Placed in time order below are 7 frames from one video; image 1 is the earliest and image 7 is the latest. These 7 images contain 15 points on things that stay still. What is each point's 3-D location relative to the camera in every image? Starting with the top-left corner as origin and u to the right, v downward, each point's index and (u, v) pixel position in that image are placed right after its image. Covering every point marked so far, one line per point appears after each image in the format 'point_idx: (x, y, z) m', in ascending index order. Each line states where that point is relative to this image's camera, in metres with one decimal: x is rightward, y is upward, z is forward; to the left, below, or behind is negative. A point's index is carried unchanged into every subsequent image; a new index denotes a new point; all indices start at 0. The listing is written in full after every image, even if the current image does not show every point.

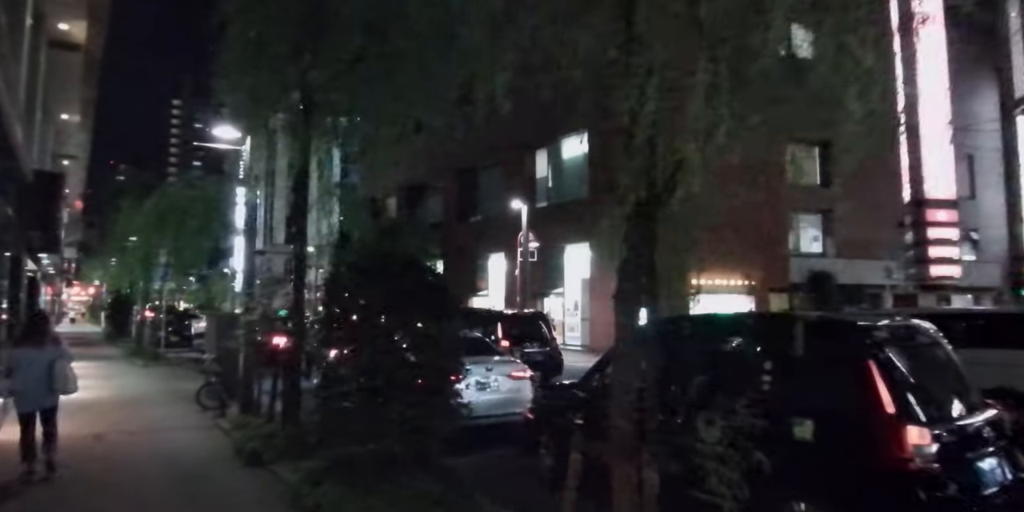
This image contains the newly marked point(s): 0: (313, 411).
0: (-2.4, -1.9, +8.8) m
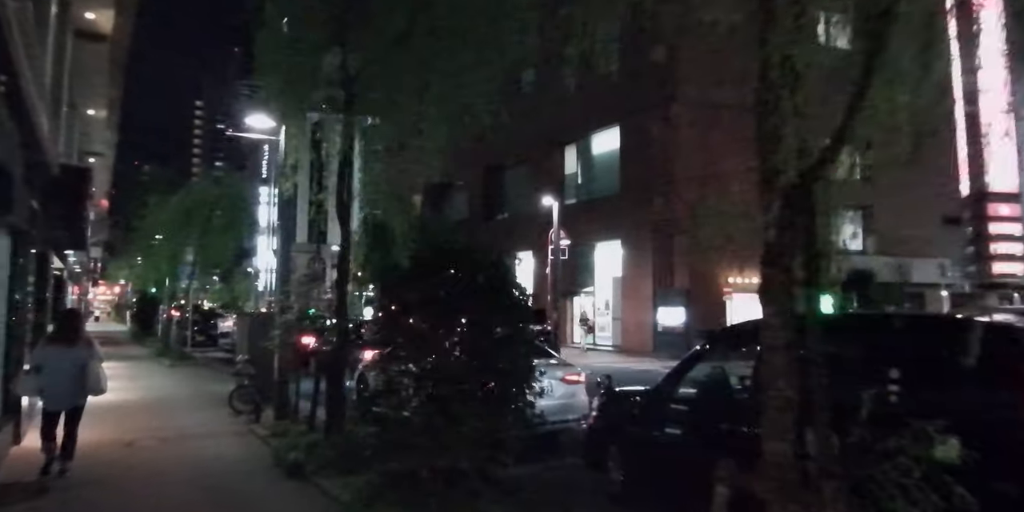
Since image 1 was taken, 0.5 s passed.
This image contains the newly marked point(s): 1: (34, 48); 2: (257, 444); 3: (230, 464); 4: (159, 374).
0: (-1.7, -1.8, +8.1) m
1: (-7.6, +3.3, +11.6) m
2: (-3.5, -2.6, +10.0) m
3: (-3.5, -2.6, +9.1) m
4: (-9.3, -3.1, +19.3) m
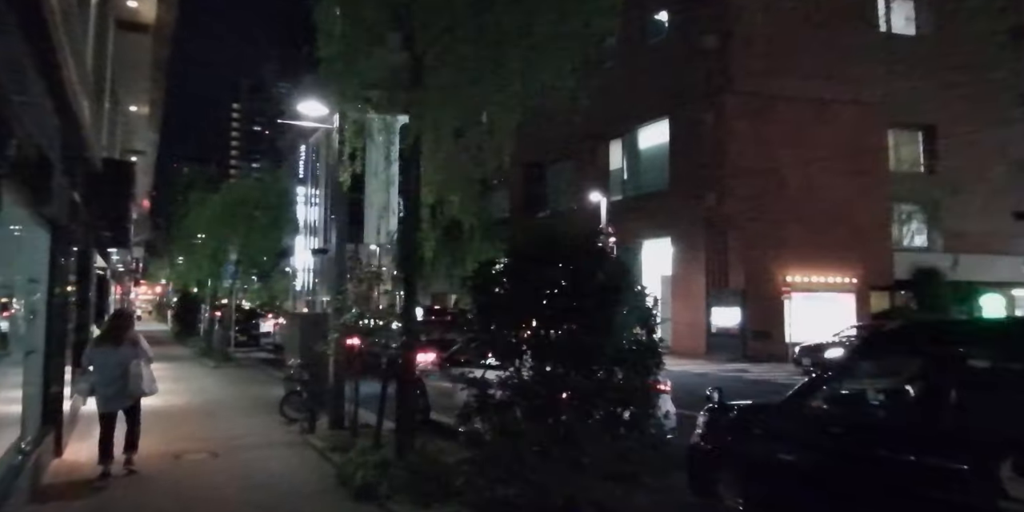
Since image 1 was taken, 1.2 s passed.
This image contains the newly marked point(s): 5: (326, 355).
0: (-0.8, -1.8, +7.2) m
1: (-6.5, +3.3, +10.9) m
2: (-2.5, -2.5, +9.2) m
3: (-2.5, -2.5, +8.2) m
4: (-7.9, -3.0, +18.7) m
5: (-2.8, -1.5, +11.0) m
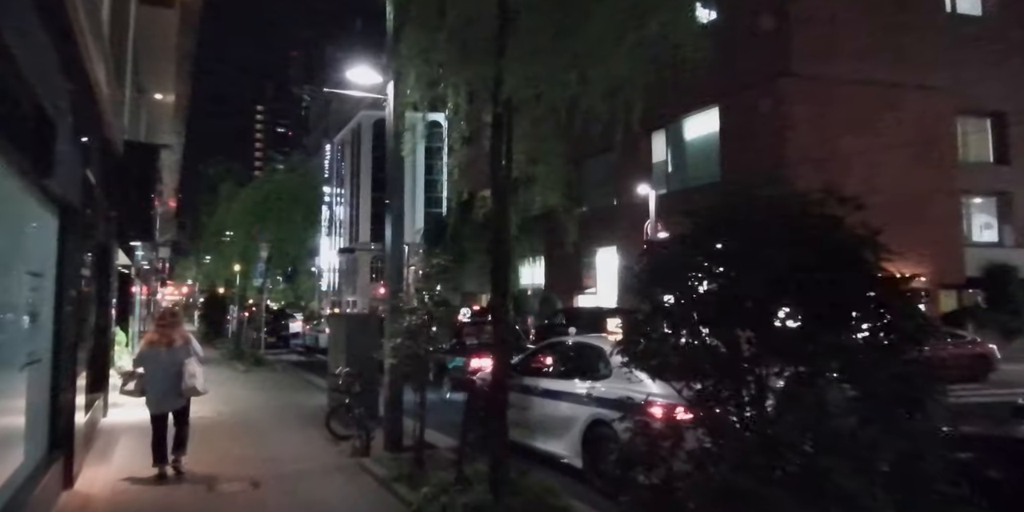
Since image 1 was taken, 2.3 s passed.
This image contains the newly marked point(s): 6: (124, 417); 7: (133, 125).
0: (+0.2, -1.6, +5.6) m
1: (-5.4, +3.4, +9.5) m
2: (-1.4, -2.4, +7.6) m
3: (-1.5, -2.4, +6.7) m
4: (-6.6, -2.9, +17.3) m
5: (-1.7, -1.4, +9.4) m
6: (-6.3, -2.6, +12.0) m
7: (-10.1, +3.5, +19.7) m
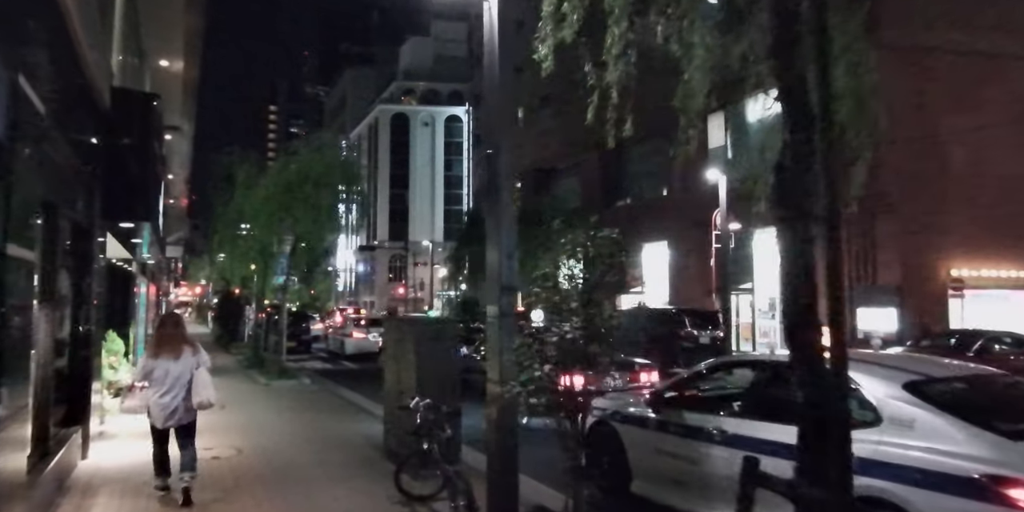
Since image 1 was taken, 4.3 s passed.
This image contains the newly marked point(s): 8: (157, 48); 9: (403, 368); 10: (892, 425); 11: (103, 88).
0: (+1.6, -1.4, +2.5) m
1: (-4.0, +3.6, +6.5) m
2: (-0.1, -2.2, +4.5) m
3: (-0.2, -2.2, +3.6) m
4: (-5.1, -2.8, +14.3) m
5: (-0.3, -1.2, +6.4) m
6: (-4.9, -2.5, +8.9) m
7: (-8.6, +3.7, +16.7) m
8: (-8.8, +5.2, +18.3) m
9: (-1.2, -1.2, +8.1) m
10: (+2.5, -1.1, +4.9) m
11: (-5.1, +2.2, +9.2) m
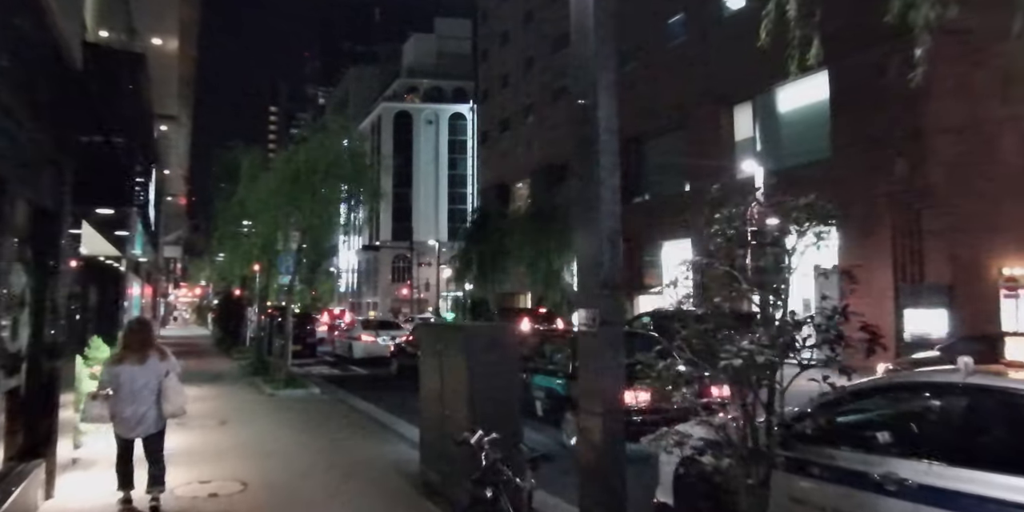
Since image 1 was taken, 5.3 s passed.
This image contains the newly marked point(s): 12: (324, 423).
0: (+2.2, -1.3, +0.9) m
1: (-3.4, +3.7, +4.9) m
2: (+0.6, -2.1, +2.9) m
3: (+0.5, -2.1, +2.0) m
4: (-4.4, -2.7, +12.7) m
5: (+0.3, -1.1, +4.8) m
6: (-4.2, -2.4, +7.4) m
7: (-8.0, +3.8, +15.2) m
8: (-8.1, +5.3, +16.7) m
9: (-0.6, -1.1, +6.5) m
10: (+3.1, -1.0, +3.3) m
11: (-4.5, +2.3, +7.6) m
12: (-2.9, -2.6, +11.4) m
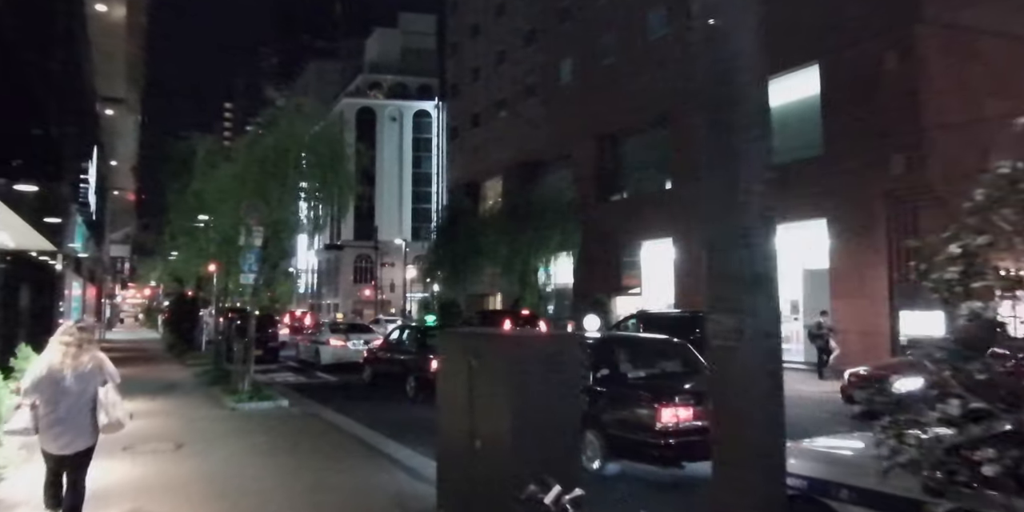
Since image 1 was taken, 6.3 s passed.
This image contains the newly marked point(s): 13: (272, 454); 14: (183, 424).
0: (+2.8, -1.3, -0.4) m
1: (-3.0, +3.8, +3.3) m
2: (+1.1, -2.0, +1.5) m
3: (+1.1, -2.0, +0.6) m
4: (-4.4, -2.6, +11.0) m
5: (+0.8, -1.0, +3.4) m
6: (-3.9, -2.3, +5.7) m
7: (-8.0, +3.8, +13.3) m
8: (-8.3, +5.4, +14.9) m
9: (-0.2, -1.0, +5.1) m
10: (+3.7, -1.0, +2.0) m
11: (-4.2, +2.4, +5.9) m
12: (-2.8, -2.5, +9.9) m
13: (-2.9, -2.5, +9.4) m
14: (-5.0, -2.6, +11.5) m
